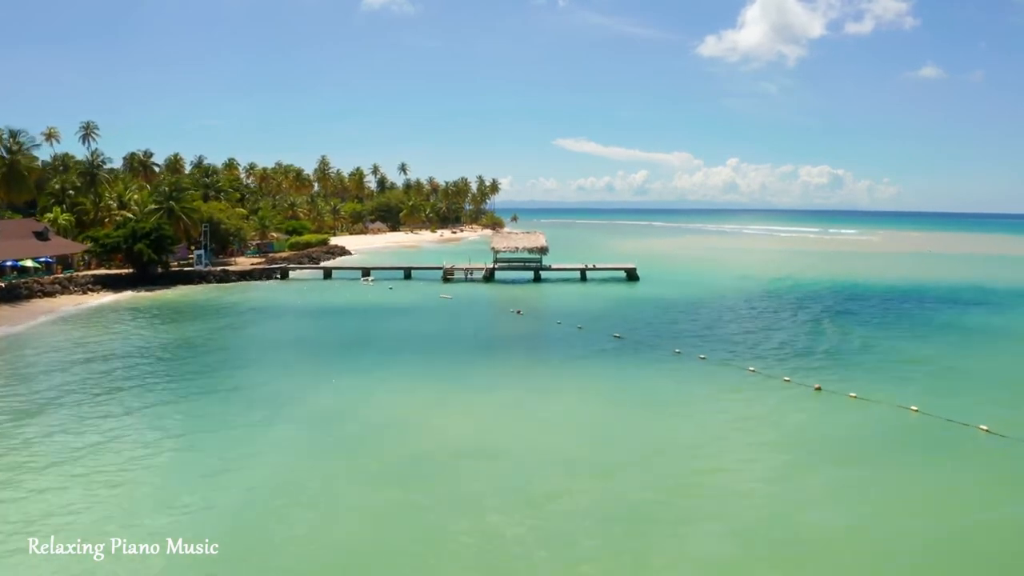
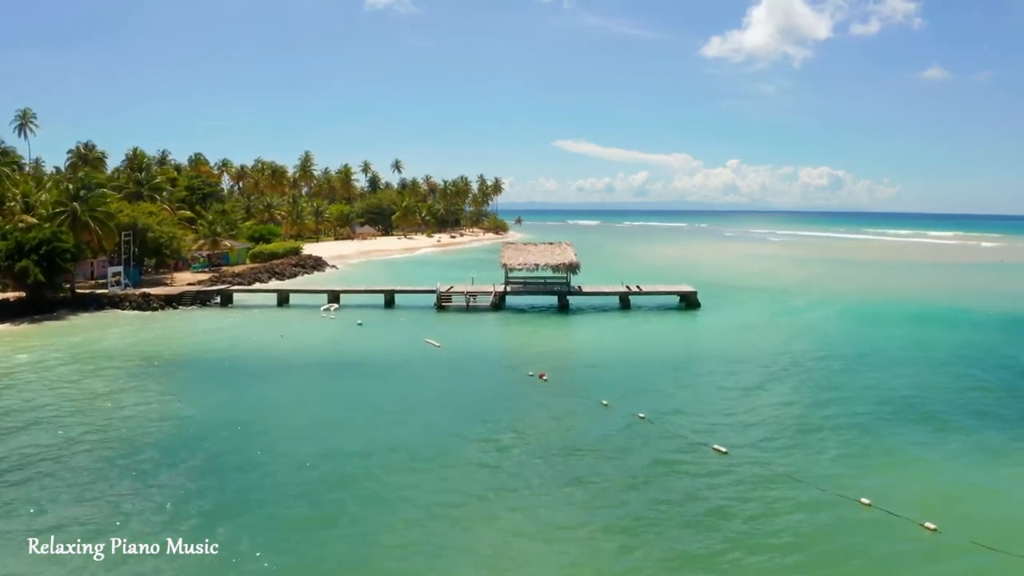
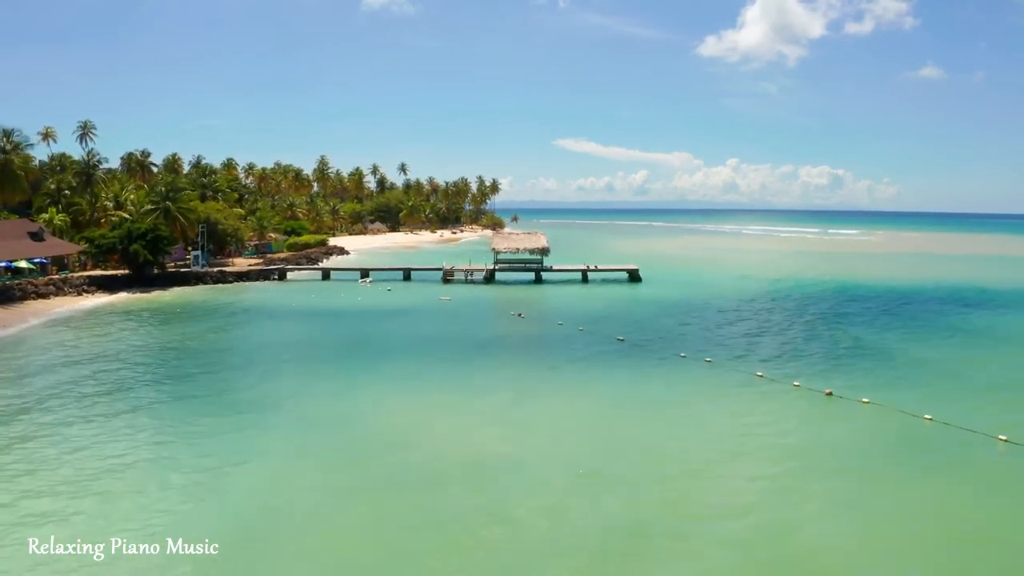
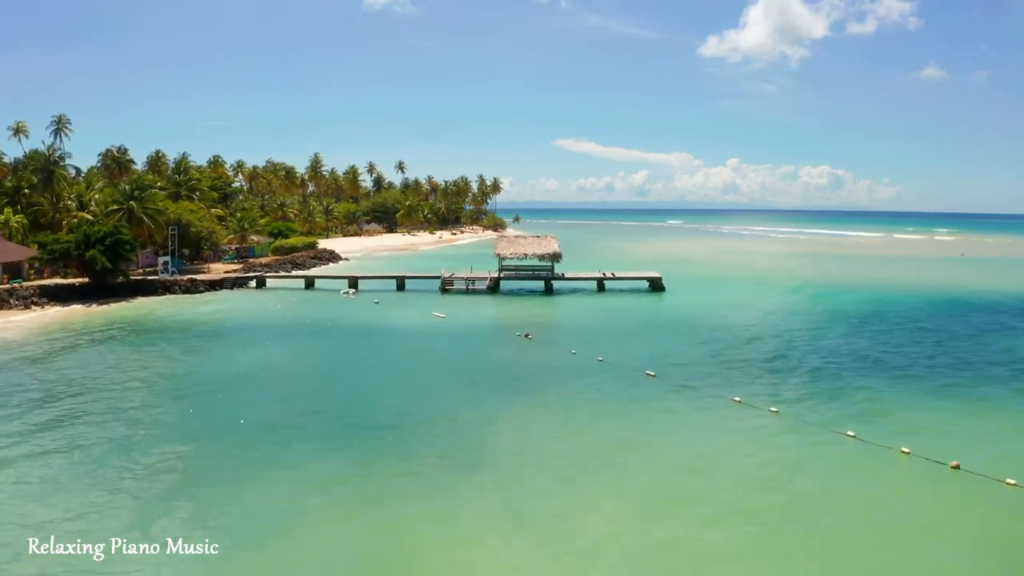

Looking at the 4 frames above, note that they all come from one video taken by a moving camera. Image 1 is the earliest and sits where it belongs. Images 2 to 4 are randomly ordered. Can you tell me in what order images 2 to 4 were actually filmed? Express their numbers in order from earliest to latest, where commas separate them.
3, 4, 2
